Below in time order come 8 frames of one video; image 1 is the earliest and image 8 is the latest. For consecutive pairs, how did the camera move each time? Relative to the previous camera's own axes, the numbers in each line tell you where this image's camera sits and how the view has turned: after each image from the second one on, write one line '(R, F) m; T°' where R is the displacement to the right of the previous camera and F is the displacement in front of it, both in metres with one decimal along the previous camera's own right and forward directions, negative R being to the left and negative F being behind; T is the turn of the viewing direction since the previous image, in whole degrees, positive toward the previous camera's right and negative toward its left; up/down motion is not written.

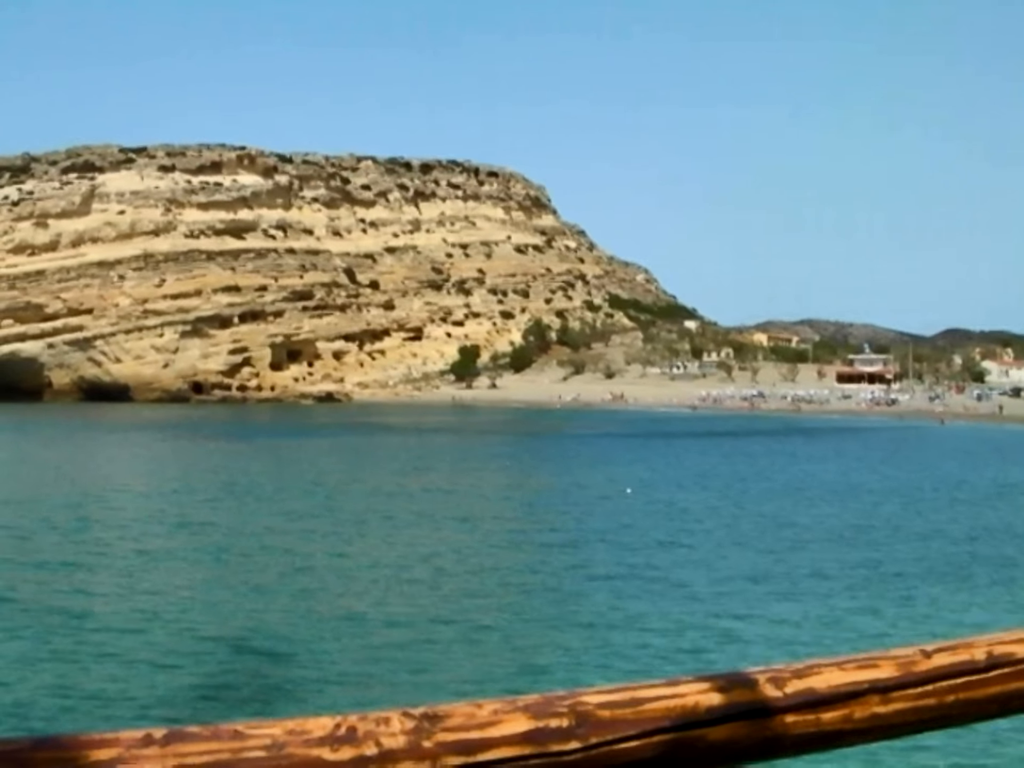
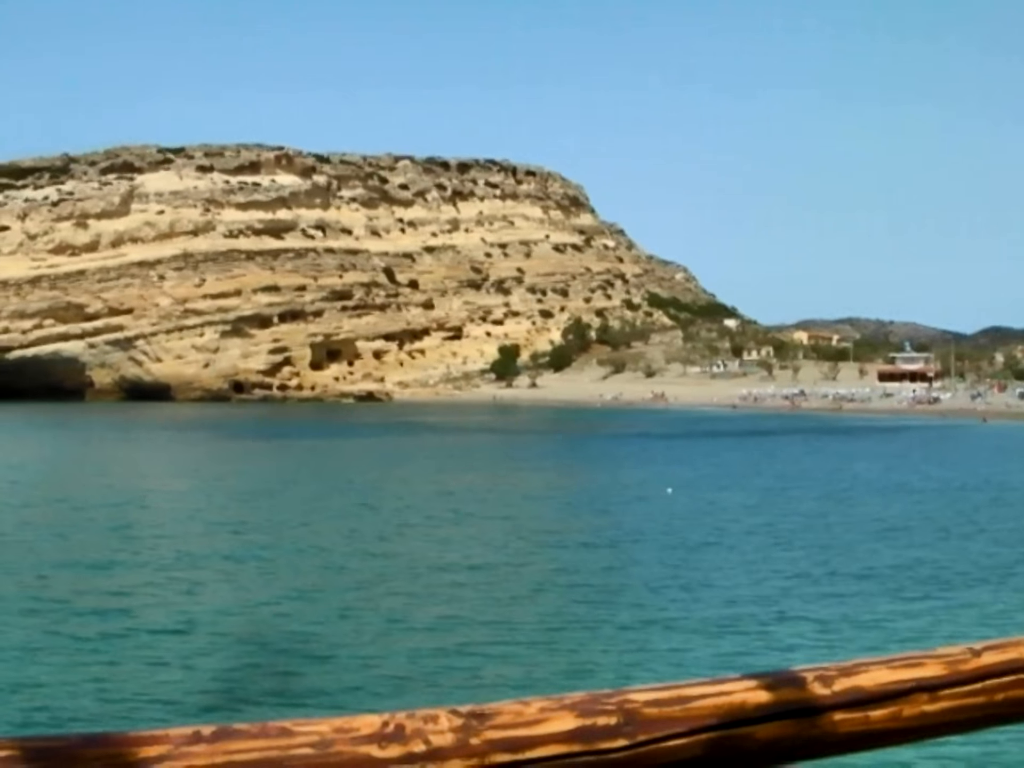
(0.0, -0.1) m; +5°
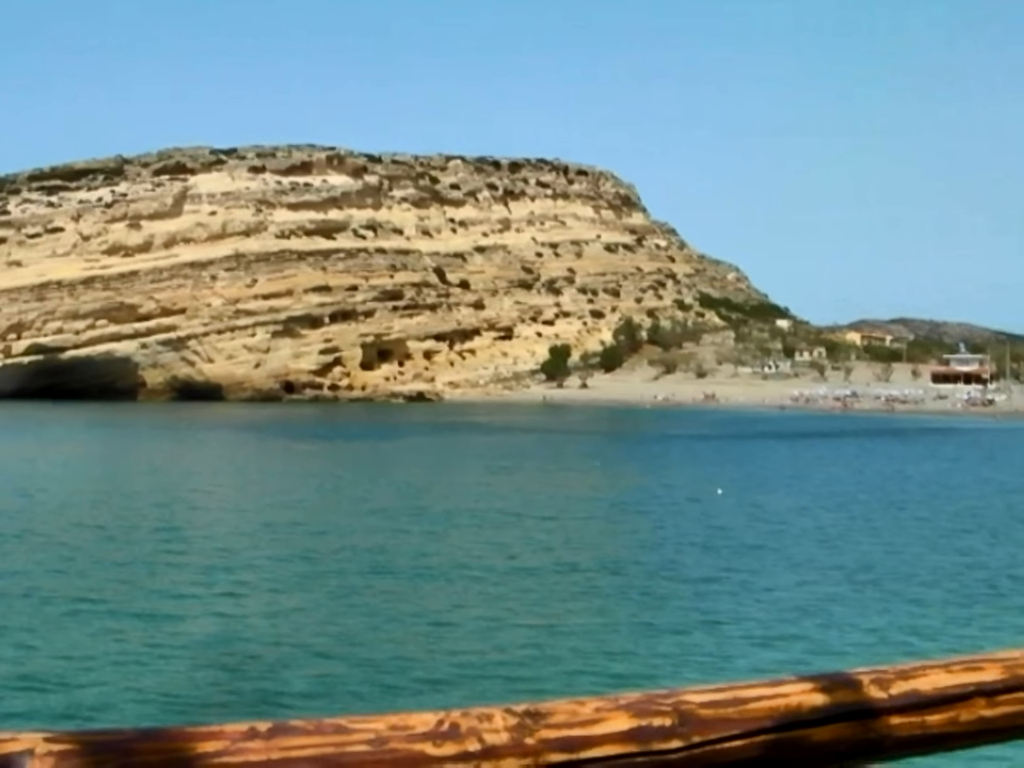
(0.0, 0.0) m; -2°
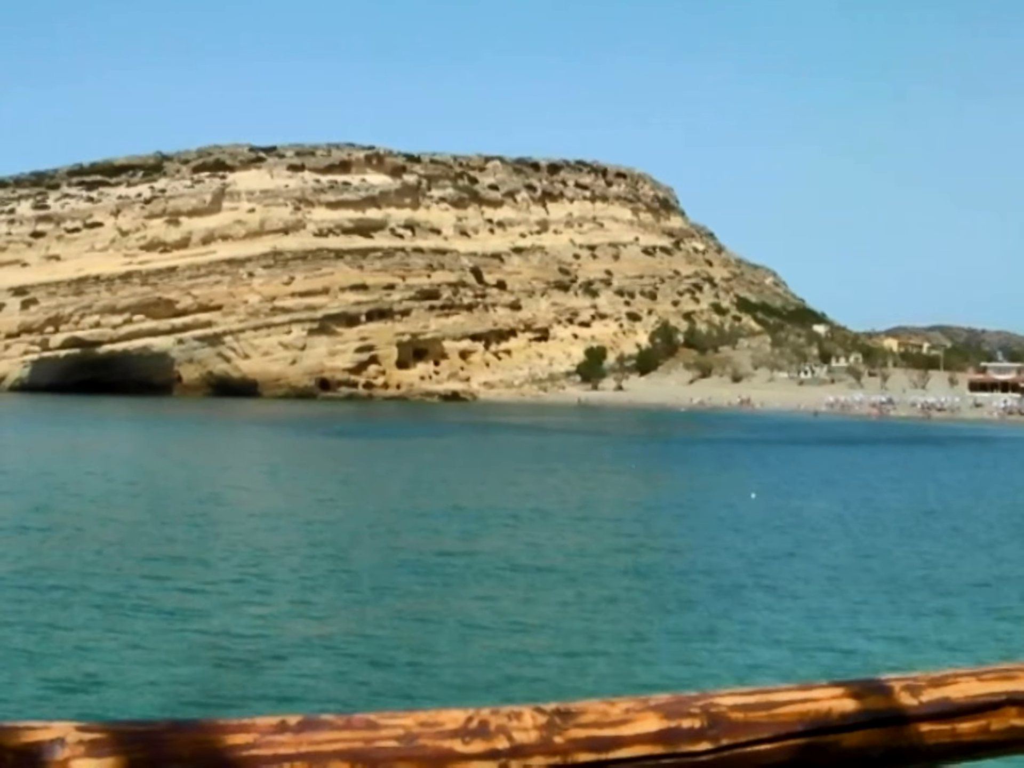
(0.0, 0.0) m; -1°
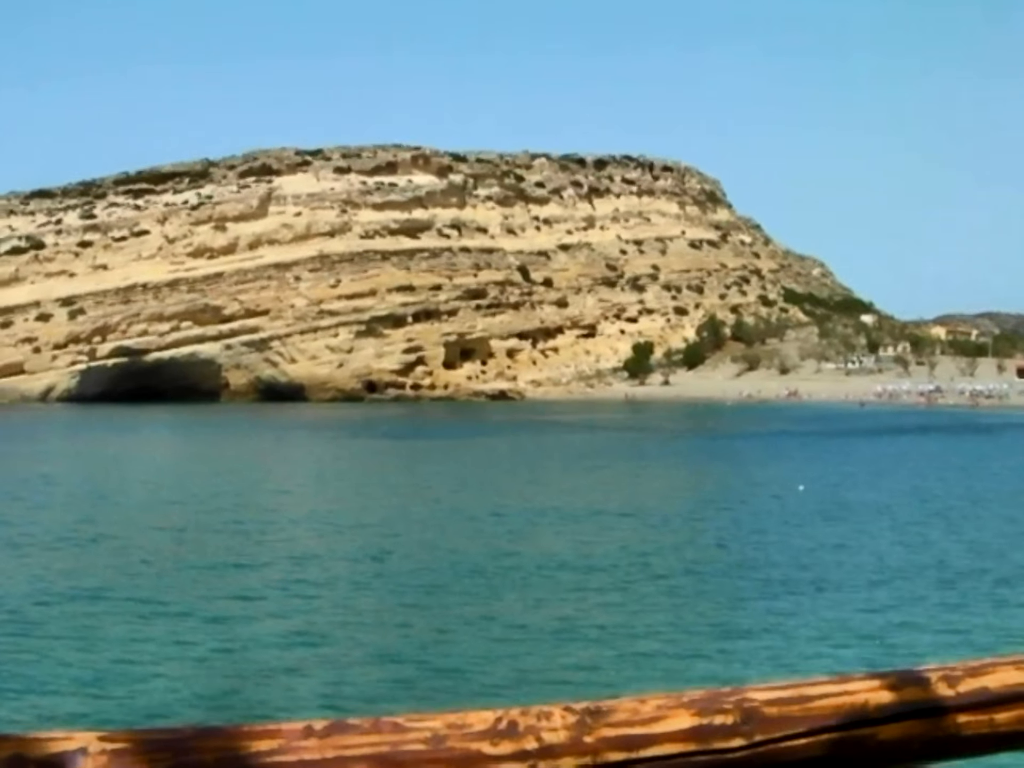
(0.0, 0.0) m; -2°
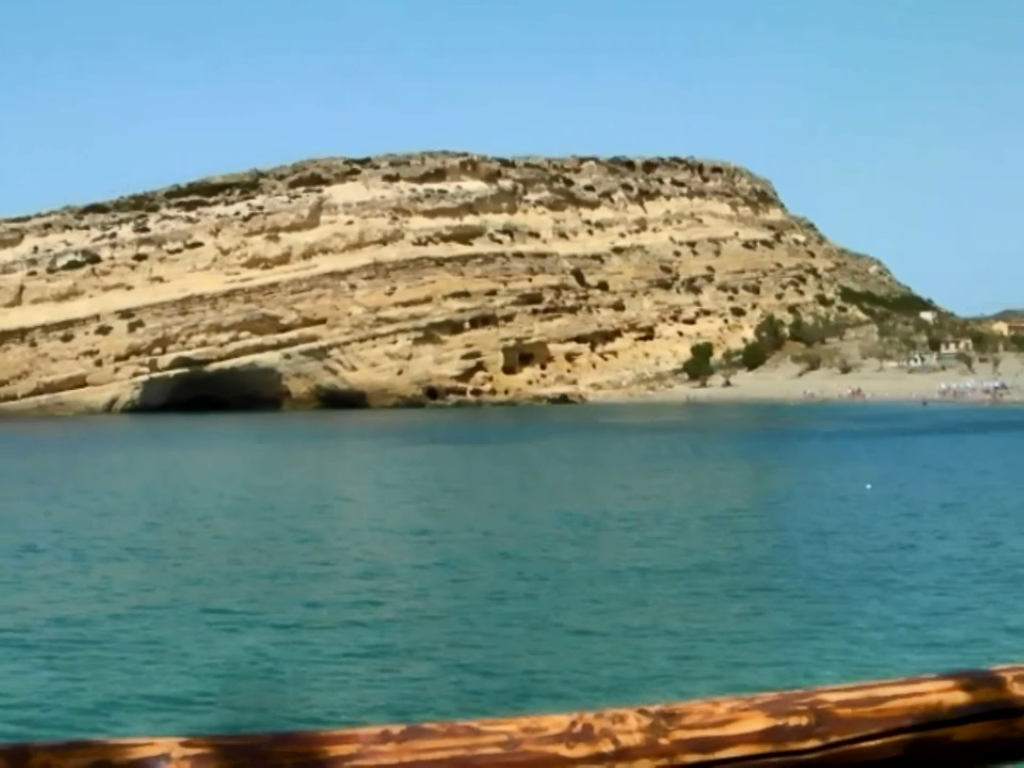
(0.0, 0.0) m; -2°
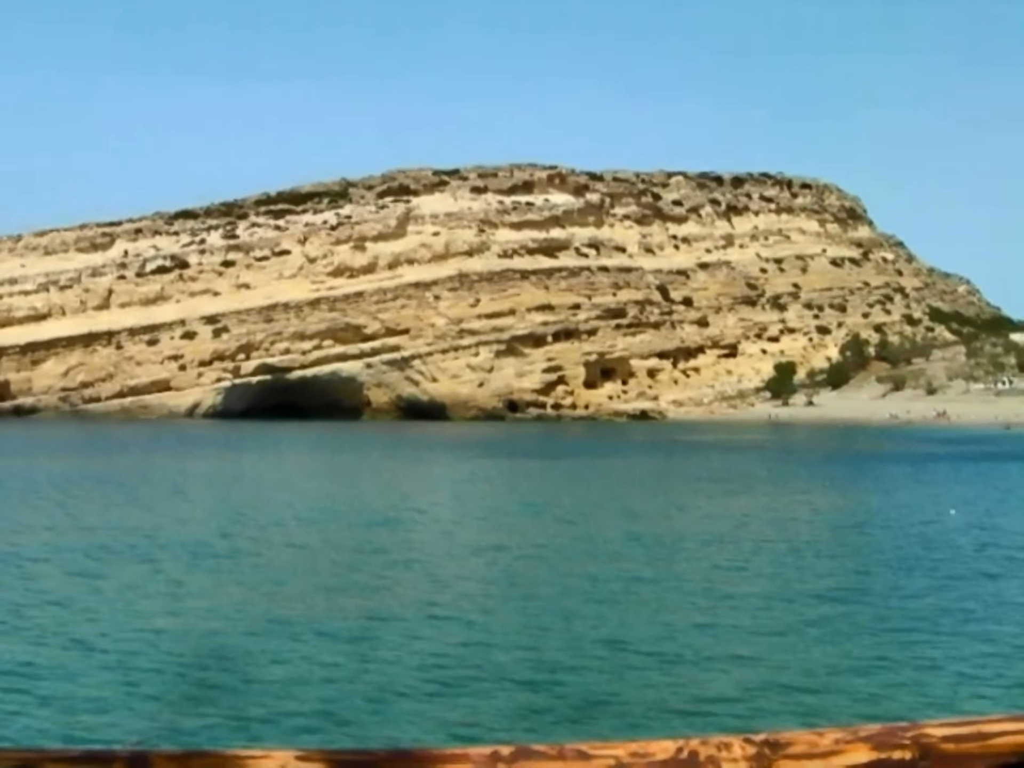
(0.0, 0.0) m; -3°
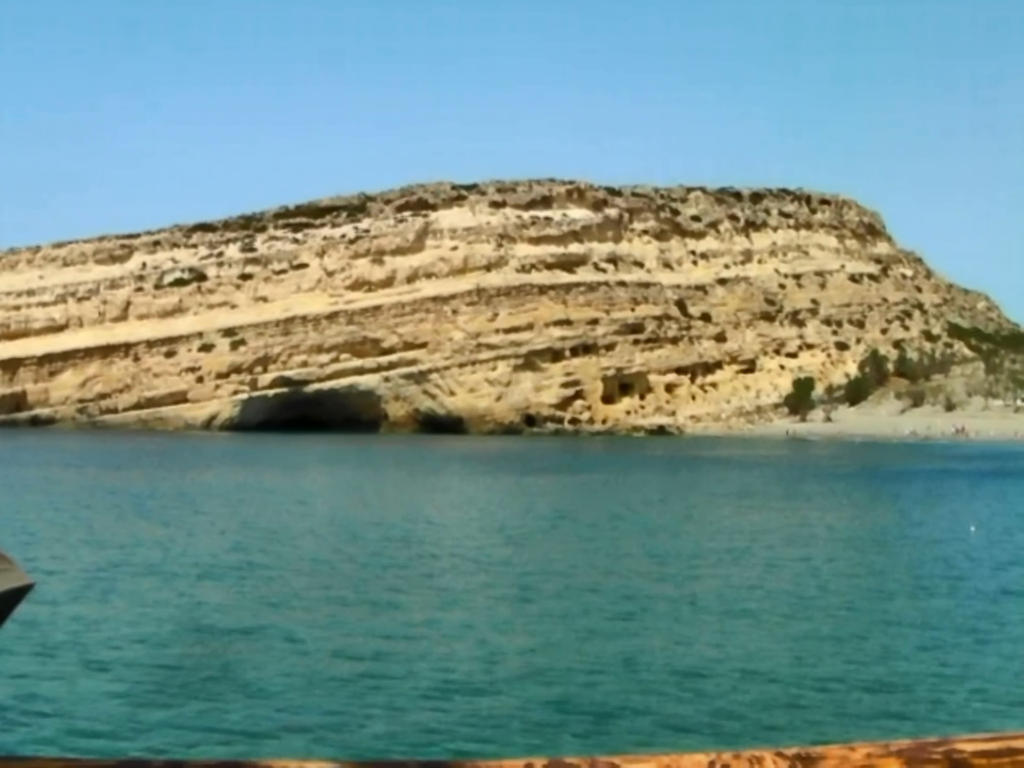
(-2.2, +1.8) m; -1°
